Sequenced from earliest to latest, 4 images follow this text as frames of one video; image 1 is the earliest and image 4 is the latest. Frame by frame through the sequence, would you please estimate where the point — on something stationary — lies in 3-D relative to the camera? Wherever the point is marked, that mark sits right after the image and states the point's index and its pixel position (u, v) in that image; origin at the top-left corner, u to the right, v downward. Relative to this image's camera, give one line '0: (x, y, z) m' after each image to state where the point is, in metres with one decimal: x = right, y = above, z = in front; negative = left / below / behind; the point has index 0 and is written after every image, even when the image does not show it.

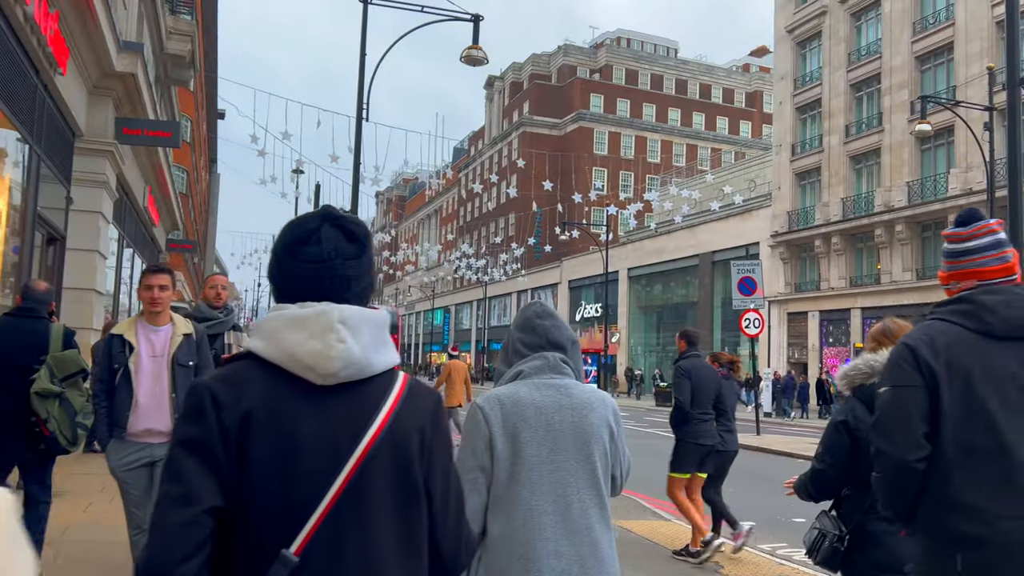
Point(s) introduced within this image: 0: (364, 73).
0: (-3.4, +5.0, +18.5) m
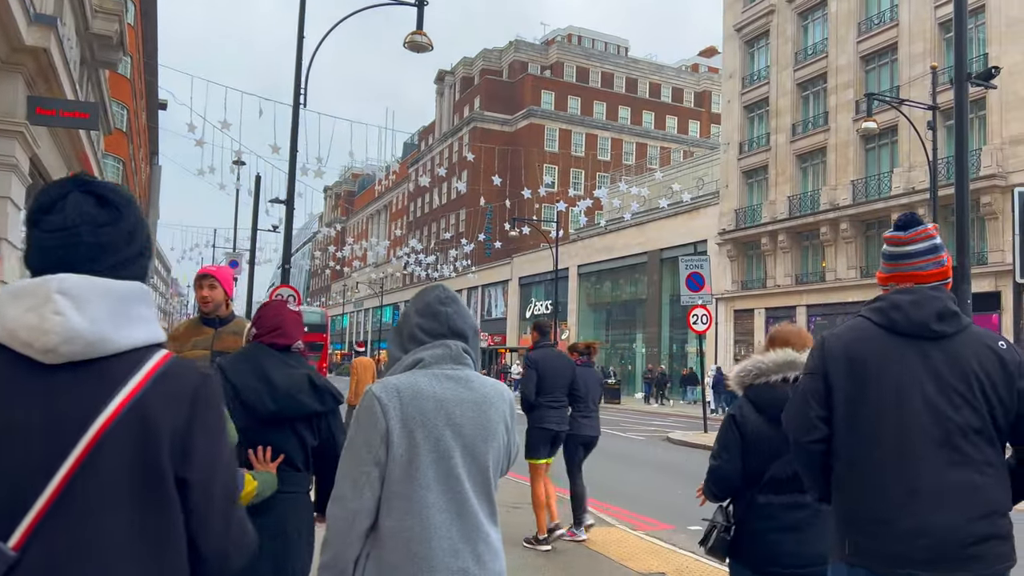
0: (-4.6, +5.1, +17.7) m
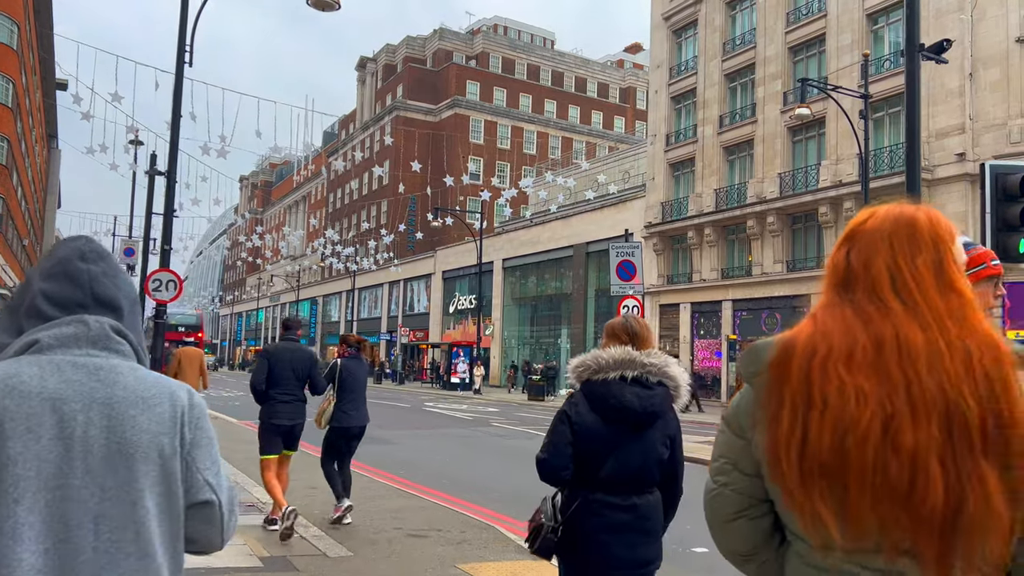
0: (-6.3, +5.4, +15.7) m
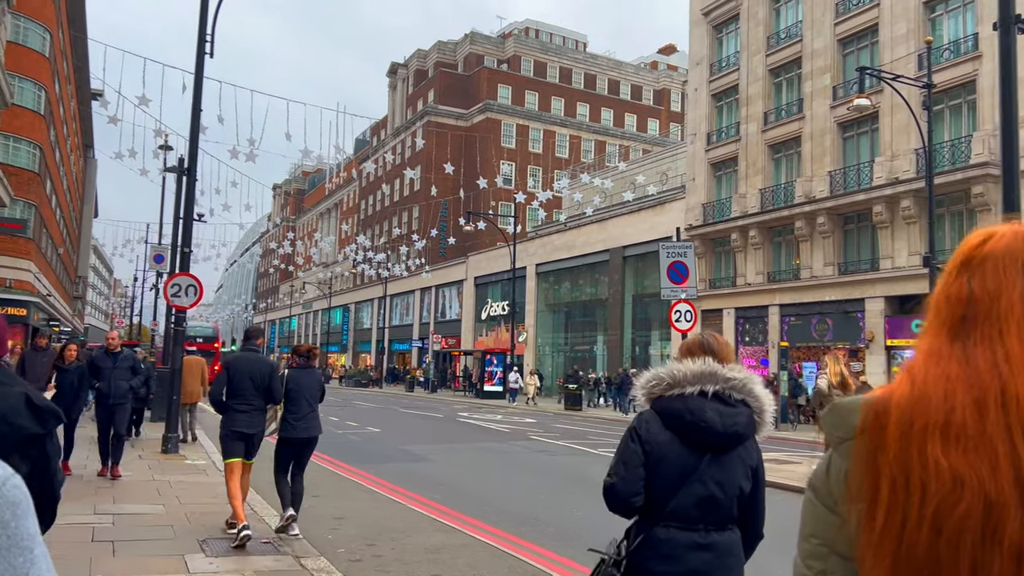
0: (-5.5, +5.3, +14.9) m
